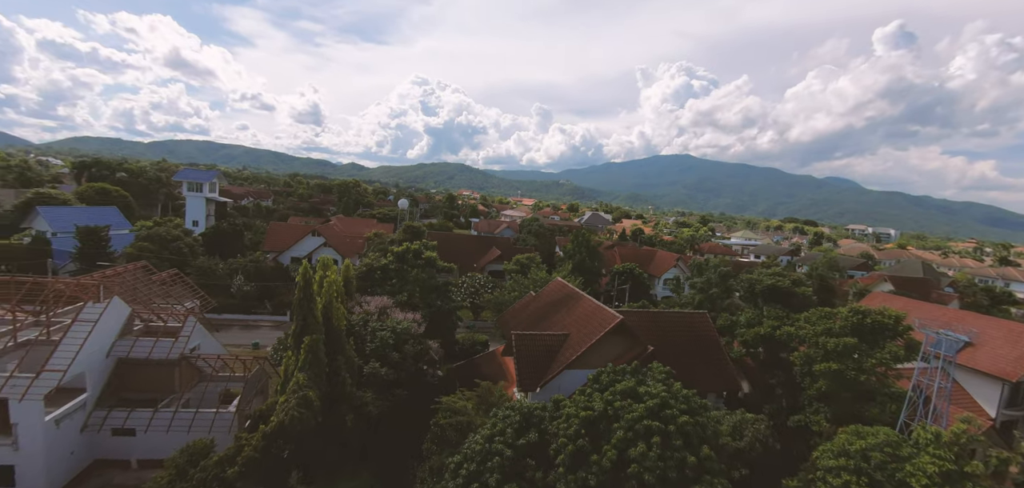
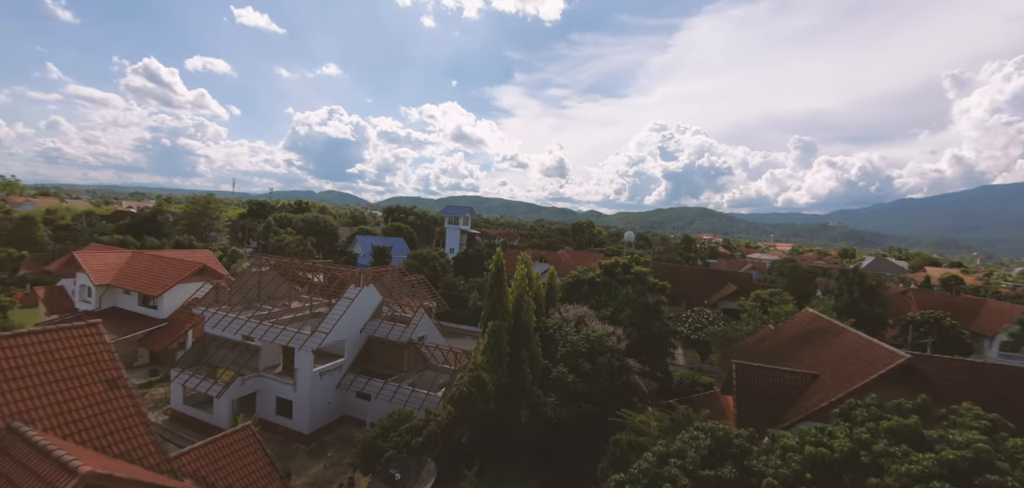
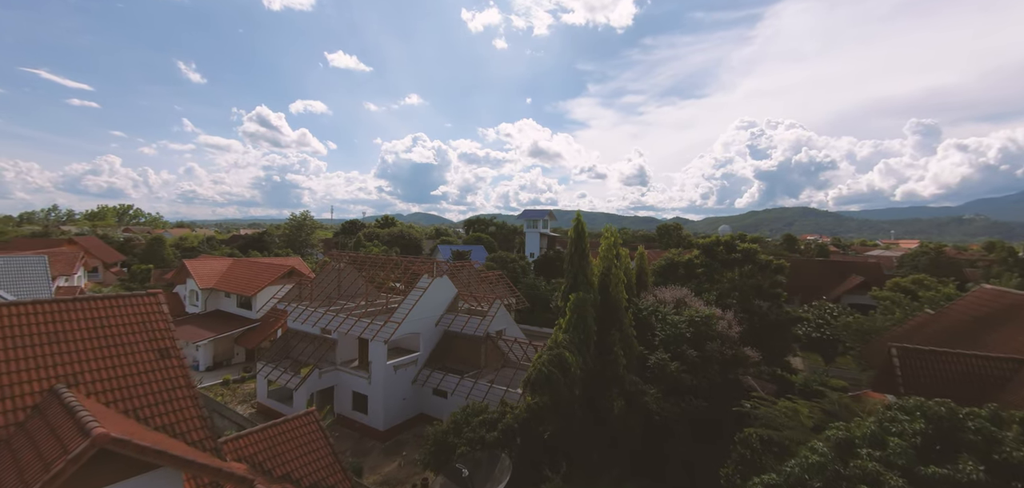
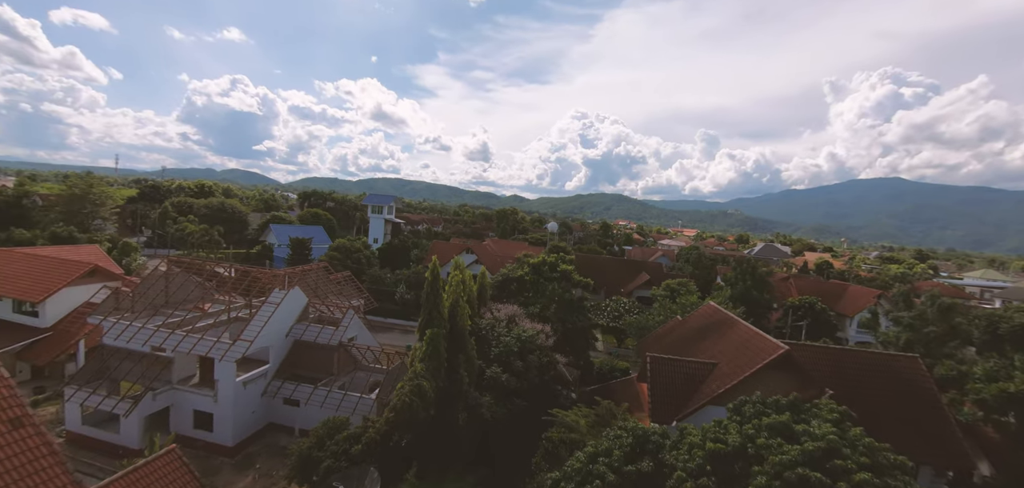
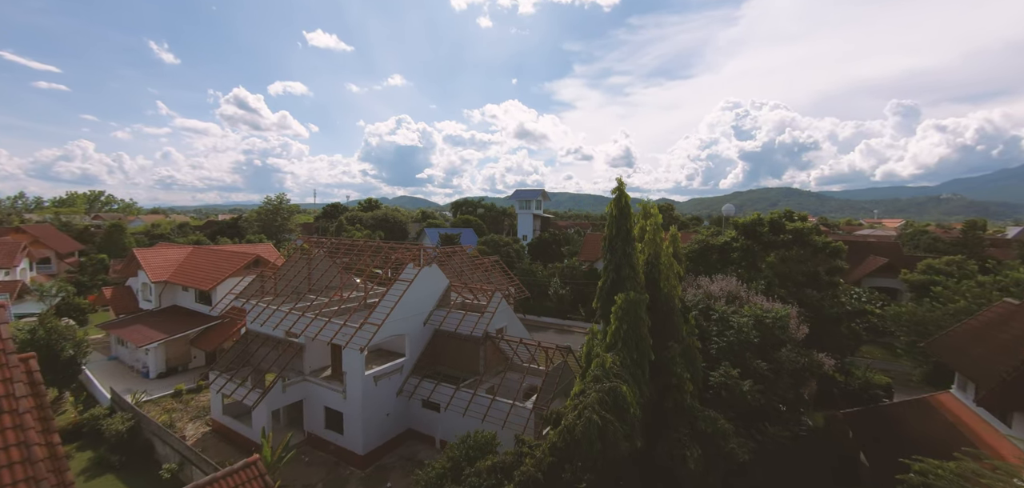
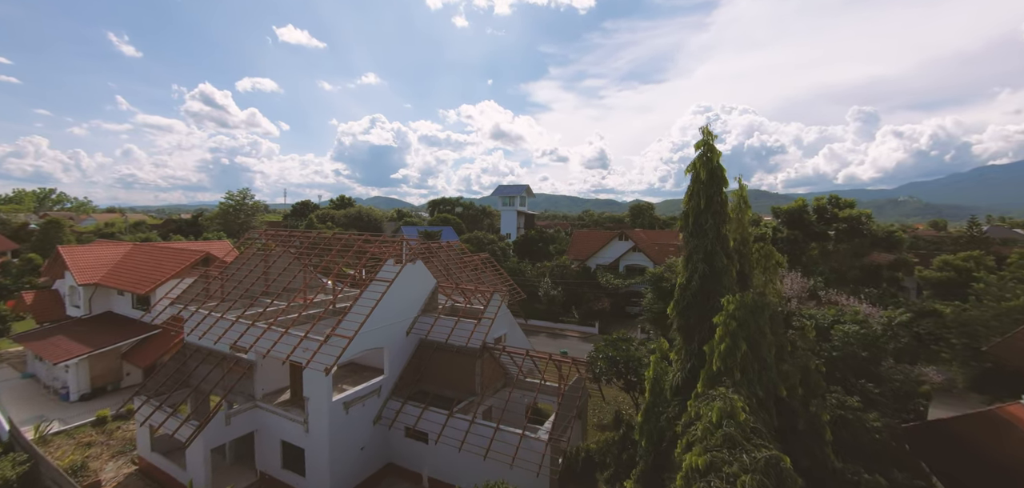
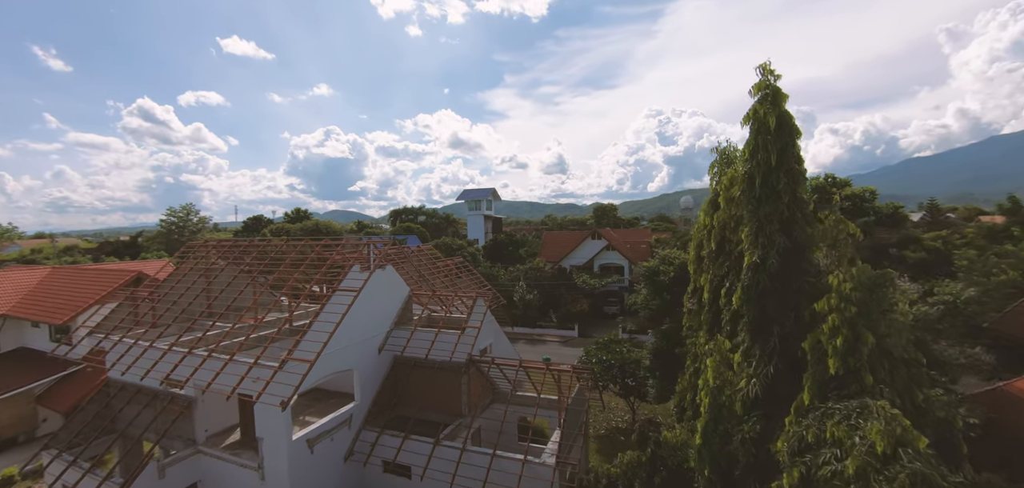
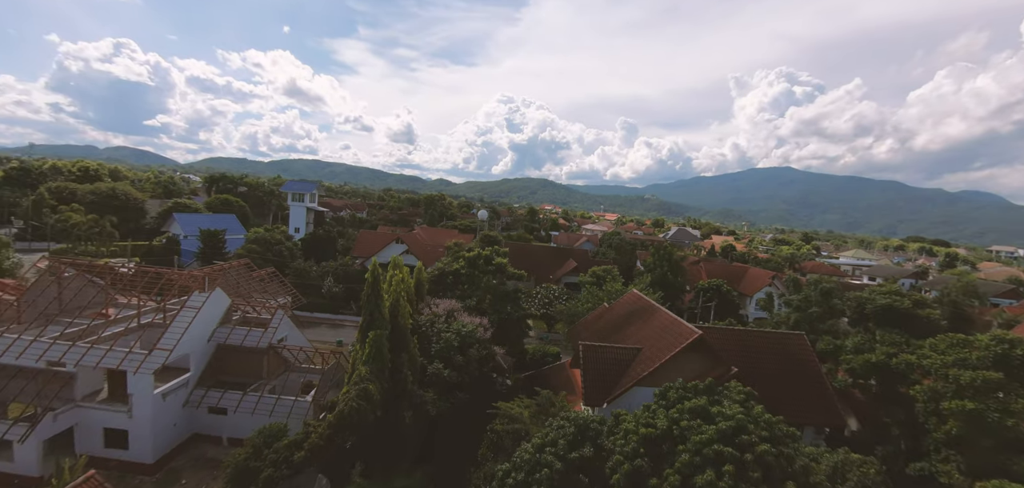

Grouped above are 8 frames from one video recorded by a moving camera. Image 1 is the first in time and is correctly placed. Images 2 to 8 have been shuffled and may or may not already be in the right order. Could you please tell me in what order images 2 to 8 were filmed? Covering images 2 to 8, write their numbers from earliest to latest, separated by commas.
8, 4, 2, 3, 5, 6, 7
